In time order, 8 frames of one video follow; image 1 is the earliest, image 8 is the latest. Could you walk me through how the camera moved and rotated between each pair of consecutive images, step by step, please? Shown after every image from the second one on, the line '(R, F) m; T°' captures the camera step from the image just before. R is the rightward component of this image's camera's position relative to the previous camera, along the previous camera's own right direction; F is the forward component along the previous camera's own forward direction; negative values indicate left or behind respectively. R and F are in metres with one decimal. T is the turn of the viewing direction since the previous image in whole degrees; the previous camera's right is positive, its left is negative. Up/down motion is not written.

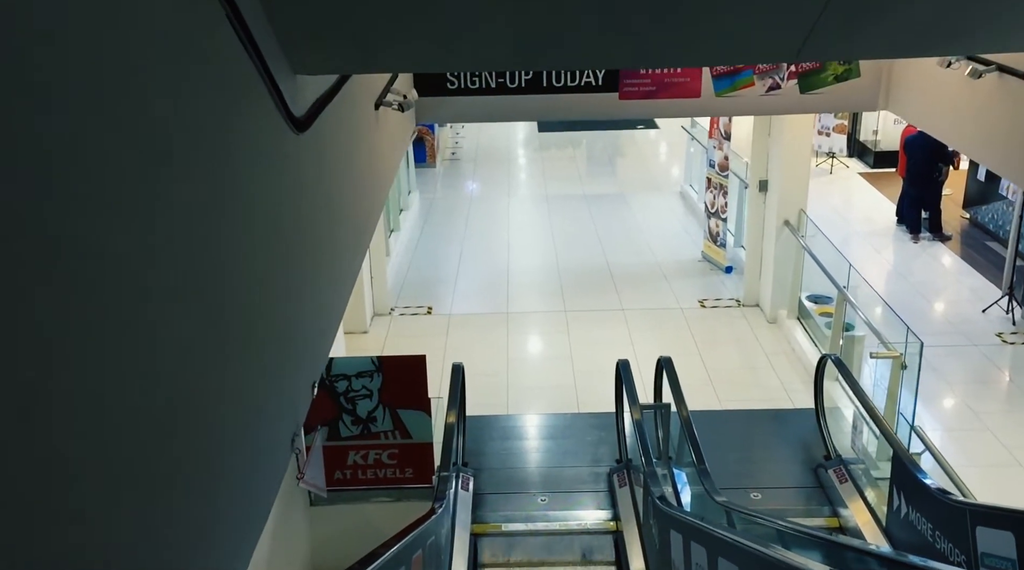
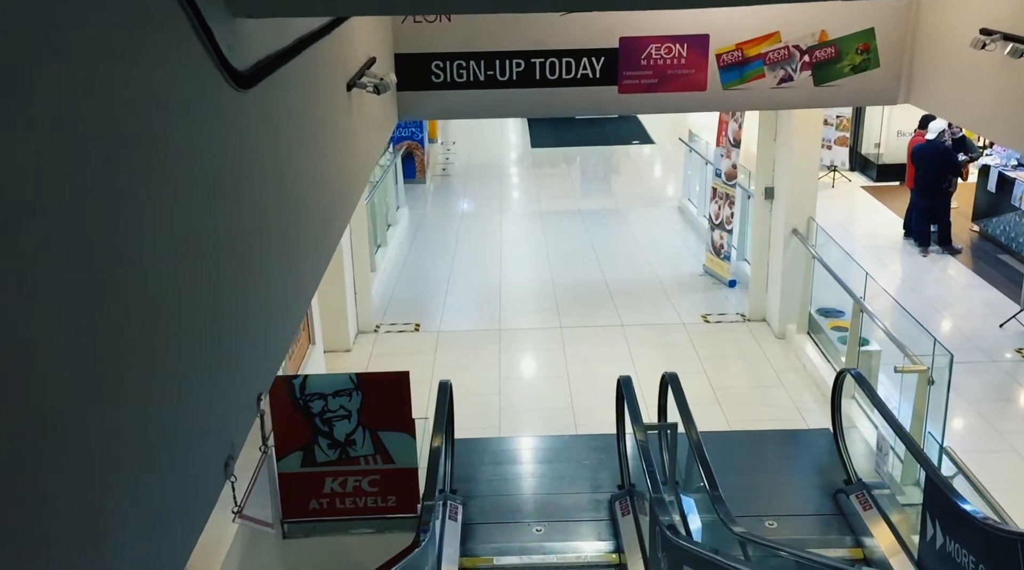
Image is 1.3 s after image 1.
(0.0, +0.5) m; 0°
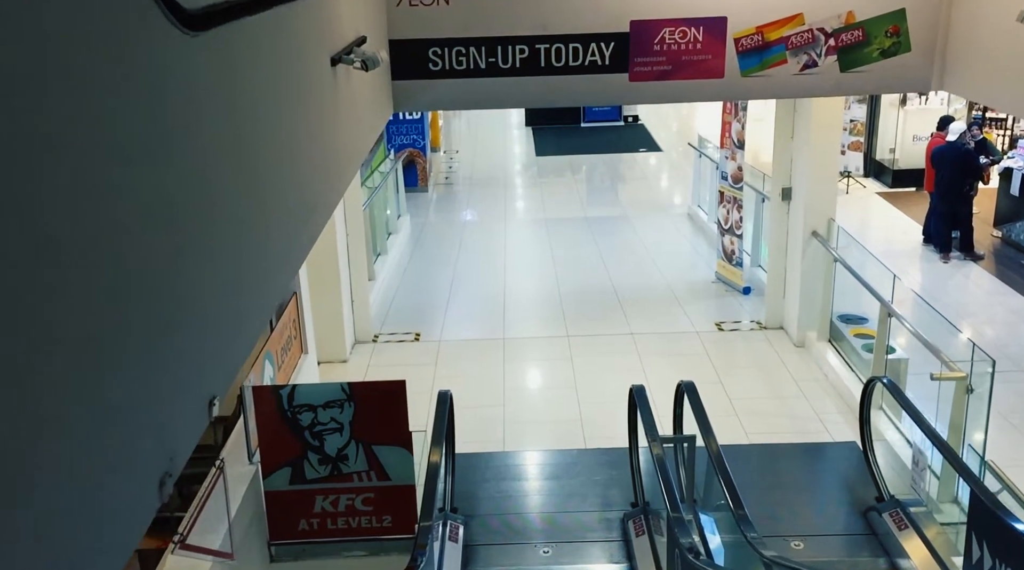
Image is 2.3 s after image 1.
(0.0, +0.4) m; 0°
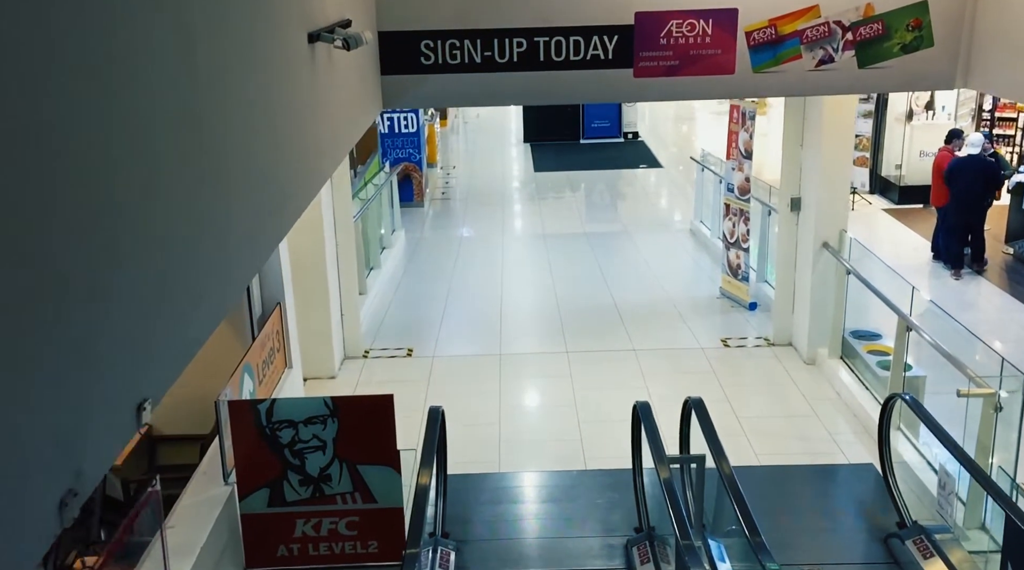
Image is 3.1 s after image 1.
(0.0, +0.3) m; 0°
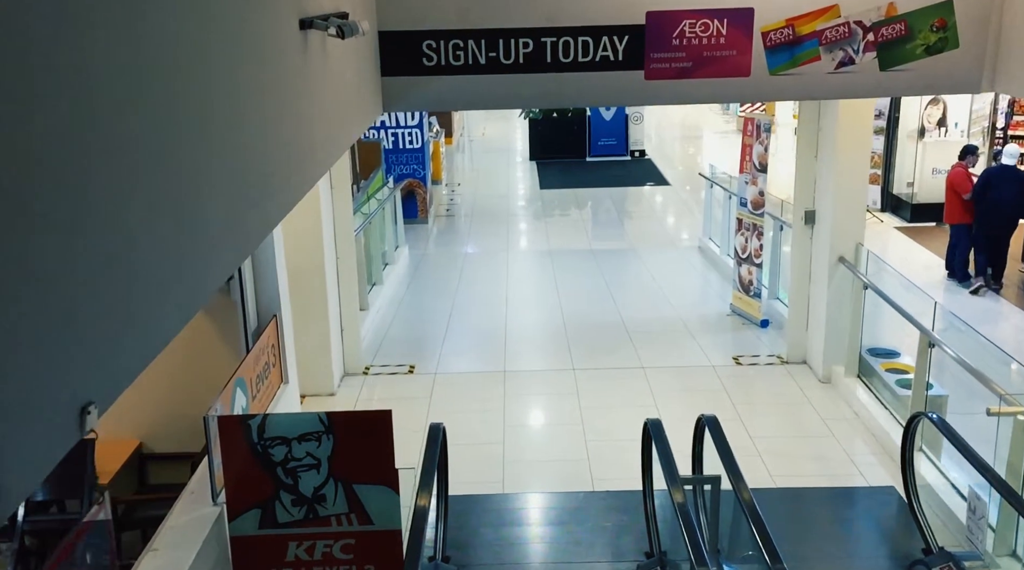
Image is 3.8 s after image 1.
(0.0, +0.2) m; 0°
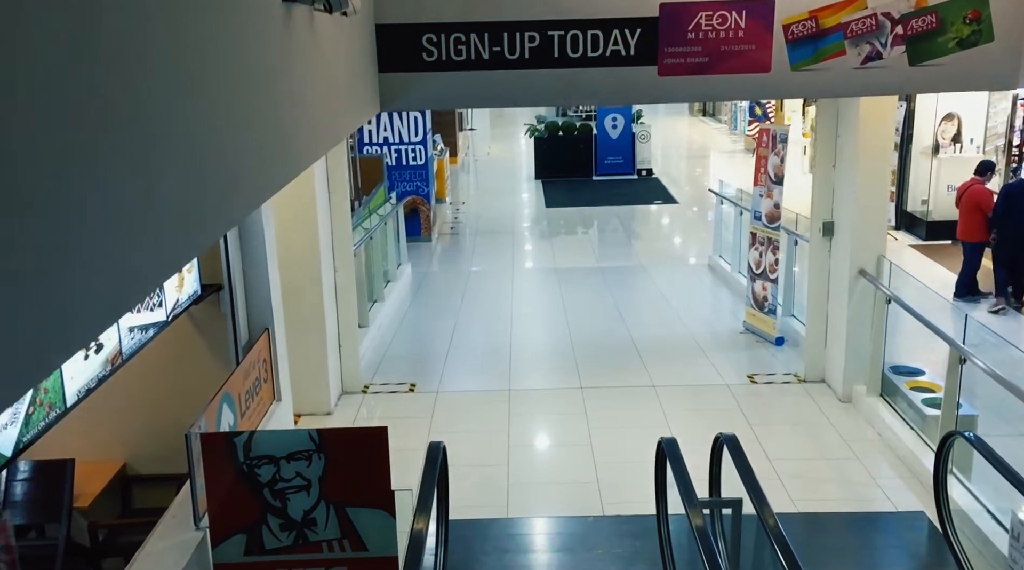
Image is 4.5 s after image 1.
(0.0, +0.3) m; 0°
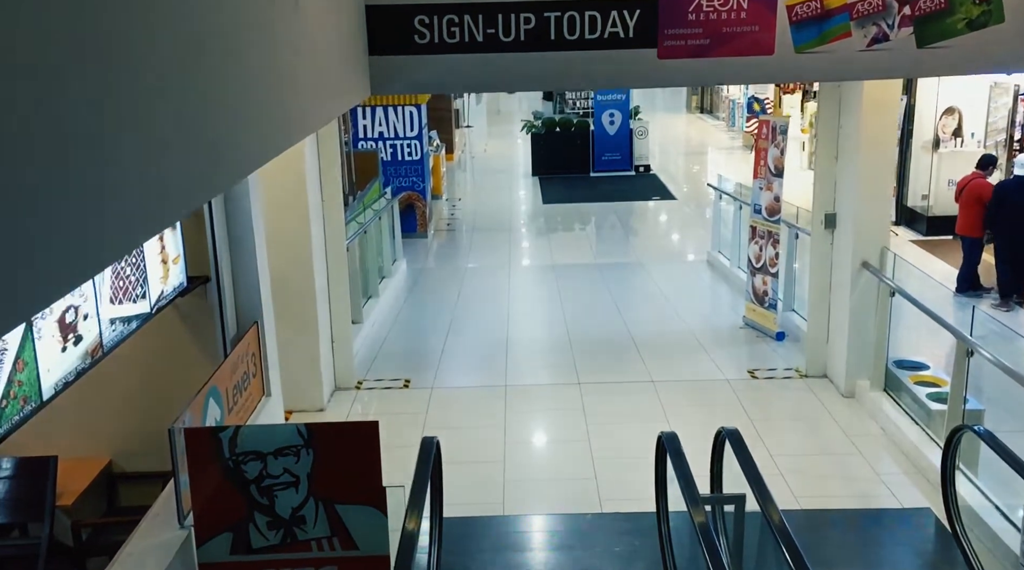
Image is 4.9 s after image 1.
(0.0, +0.1) m; 0°
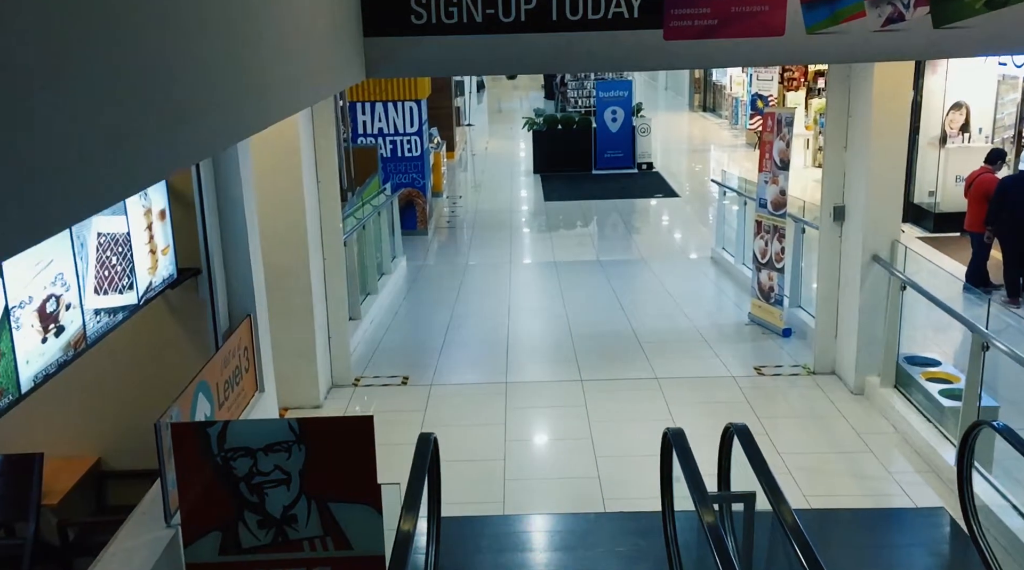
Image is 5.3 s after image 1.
(0.0, +0.2) m; 0°
